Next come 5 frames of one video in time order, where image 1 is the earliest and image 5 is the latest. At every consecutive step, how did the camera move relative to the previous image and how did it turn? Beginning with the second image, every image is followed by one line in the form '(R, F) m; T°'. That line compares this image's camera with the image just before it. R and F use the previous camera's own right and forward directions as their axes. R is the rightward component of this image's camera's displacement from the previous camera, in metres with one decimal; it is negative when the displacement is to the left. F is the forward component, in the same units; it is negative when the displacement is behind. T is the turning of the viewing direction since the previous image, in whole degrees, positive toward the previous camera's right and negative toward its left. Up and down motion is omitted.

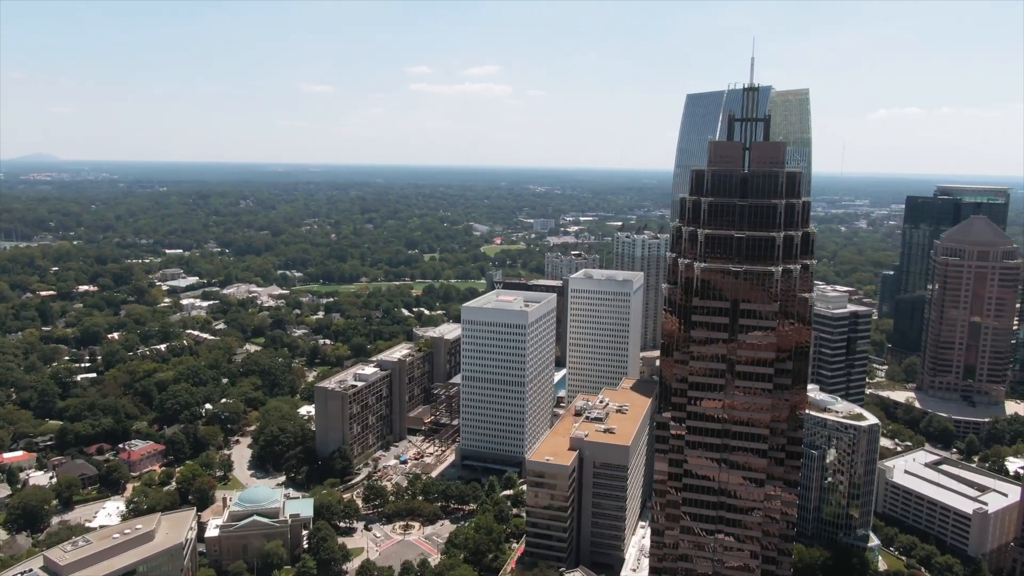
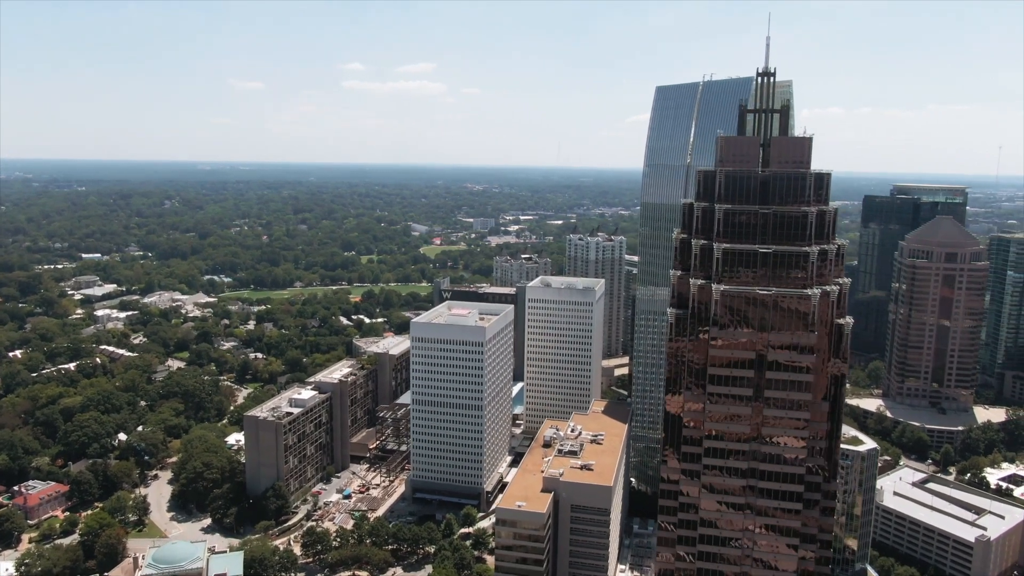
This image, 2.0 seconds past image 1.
(-1.6, +7.7) m; +5°
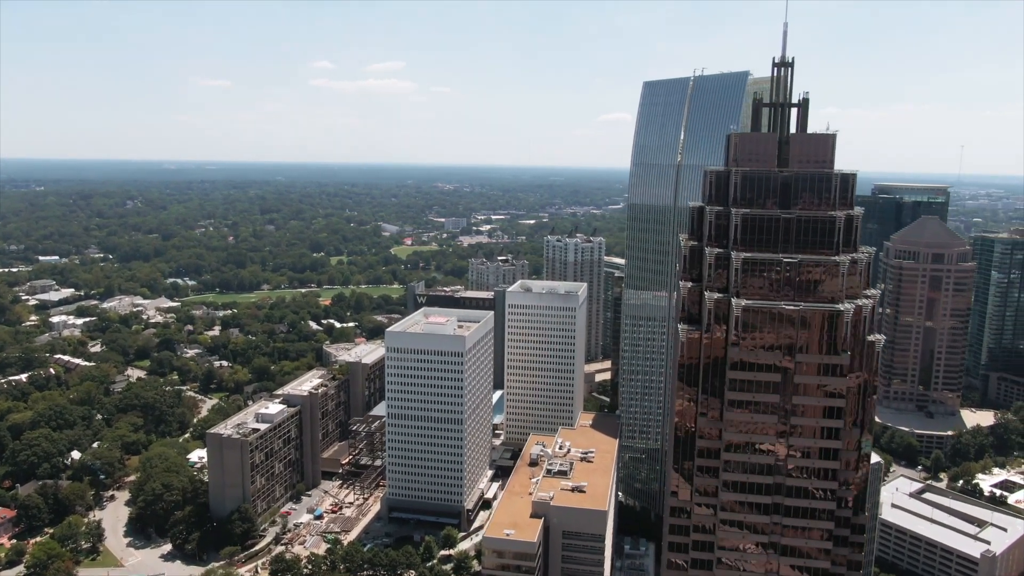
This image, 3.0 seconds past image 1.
(-0.9, +3.7) m; +2°
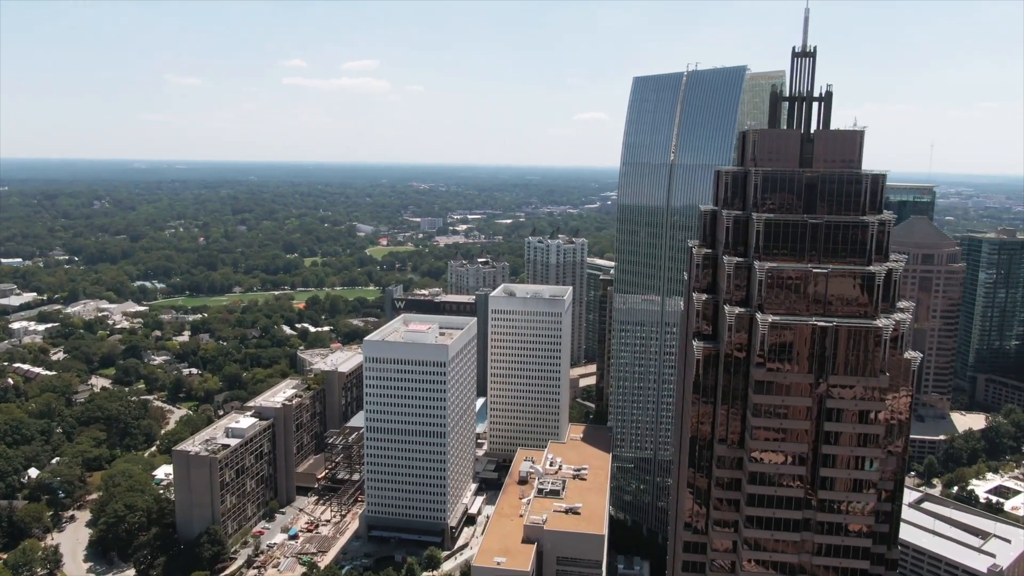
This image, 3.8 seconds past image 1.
(-0.8, +3.2) m; +2°
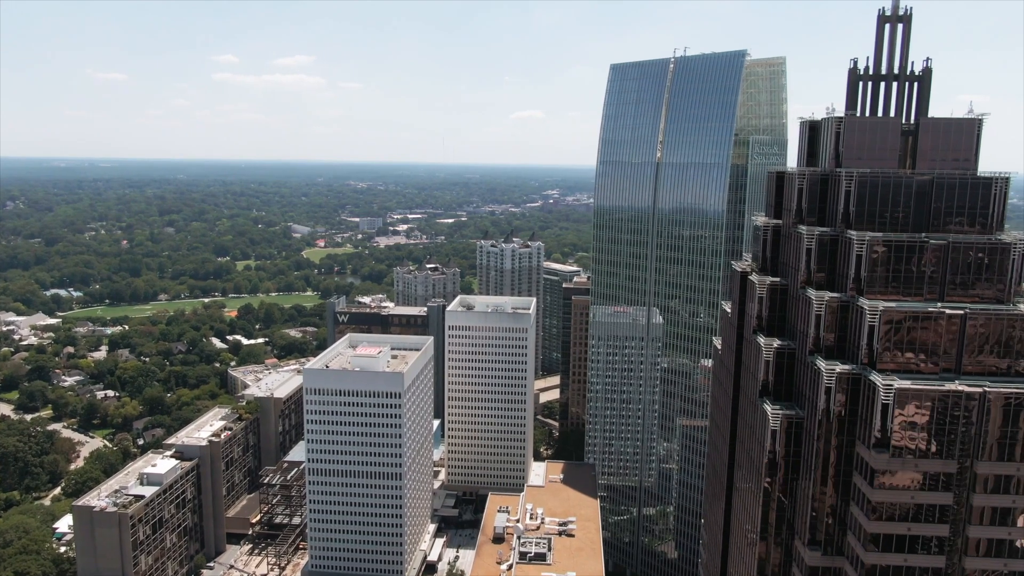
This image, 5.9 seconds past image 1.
(-1.7, +8.0) m; +5°
